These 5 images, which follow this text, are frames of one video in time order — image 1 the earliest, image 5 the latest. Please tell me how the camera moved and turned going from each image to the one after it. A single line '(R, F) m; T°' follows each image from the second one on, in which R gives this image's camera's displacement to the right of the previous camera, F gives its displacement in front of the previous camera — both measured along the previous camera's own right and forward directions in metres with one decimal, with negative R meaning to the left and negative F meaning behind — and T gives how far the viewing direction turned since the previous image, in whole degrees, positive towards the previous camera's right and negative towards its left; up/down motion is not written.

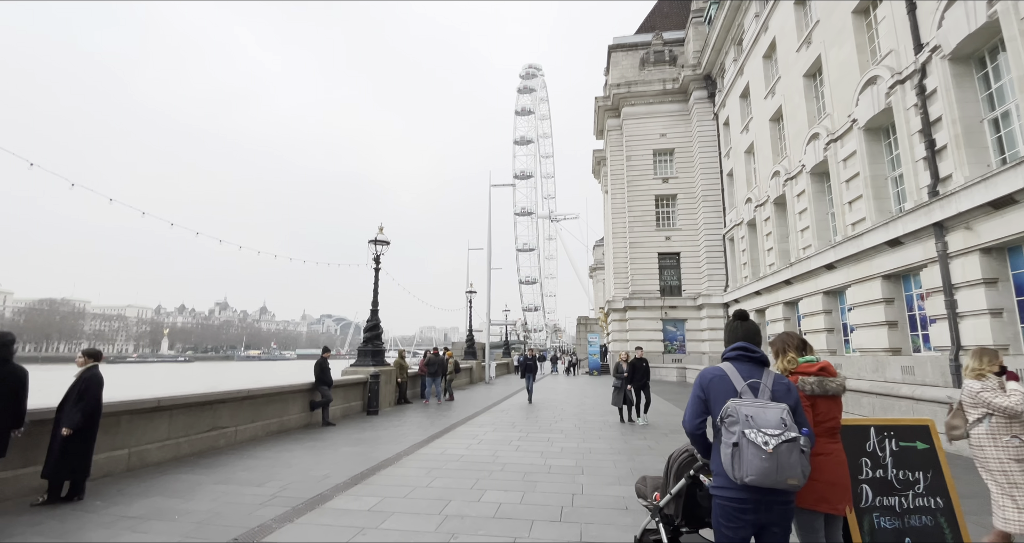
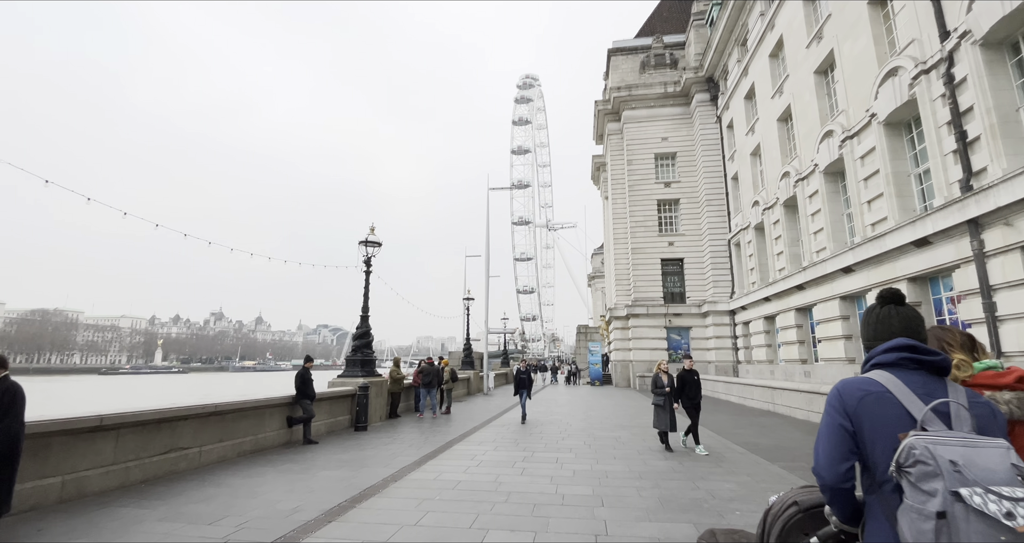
(-0.1, +0.8) m; 0°
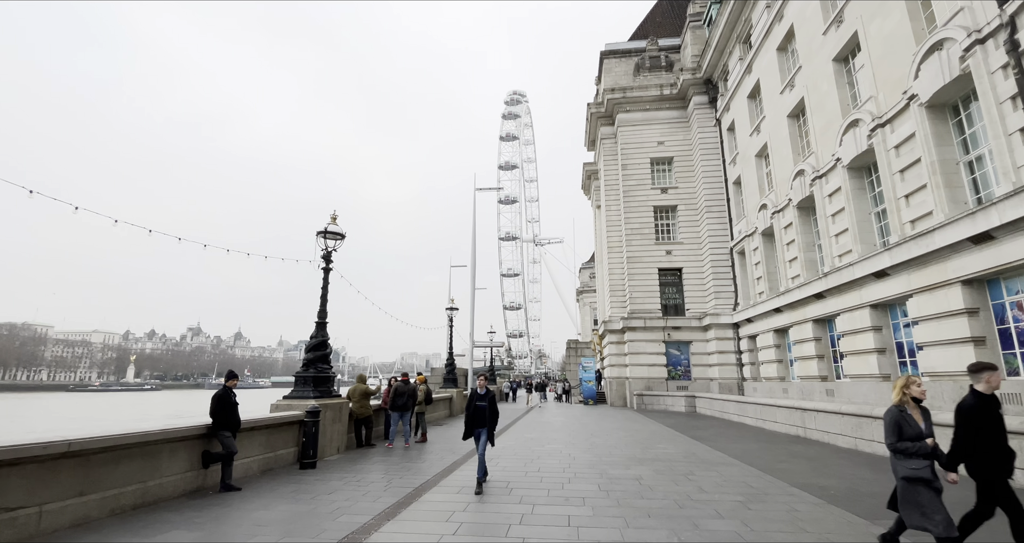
(-0.1, +1.9) m; +2°
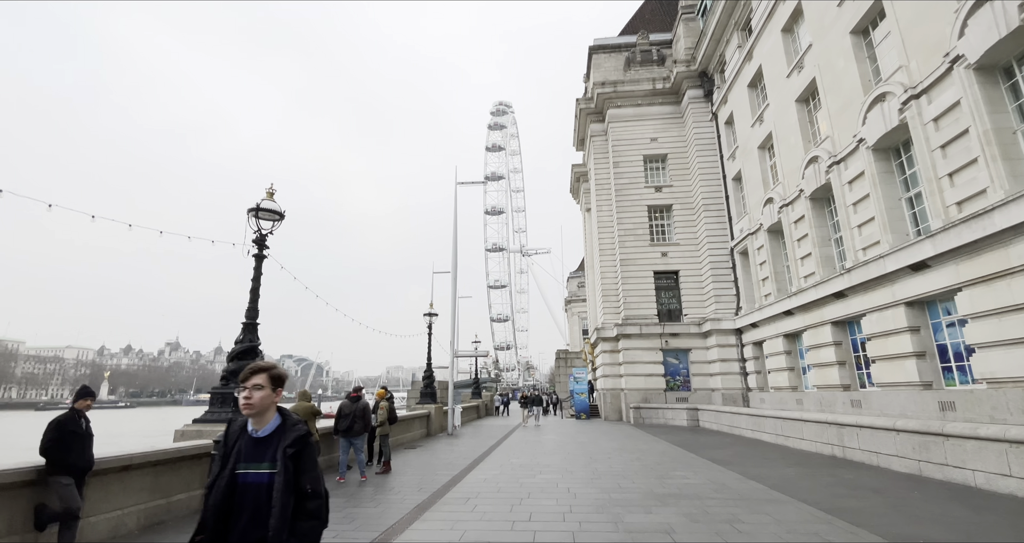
(+0.1, +1.9) m; +2°
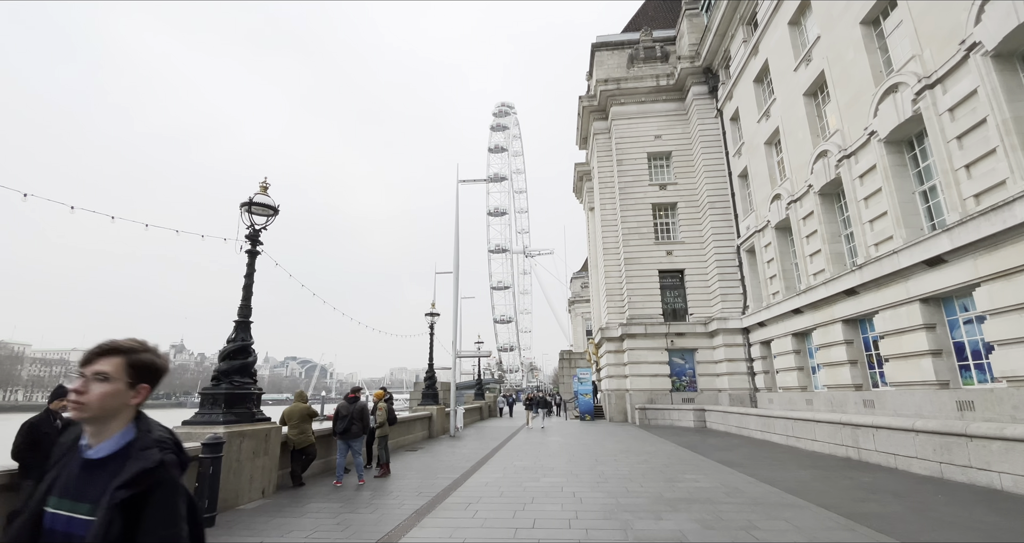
(0.0, +0.3) m; 0°
